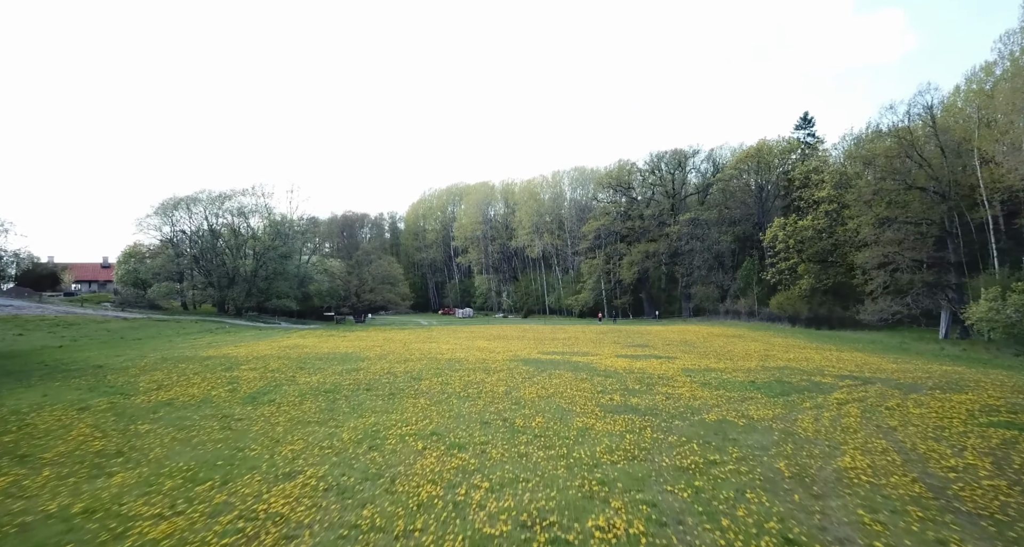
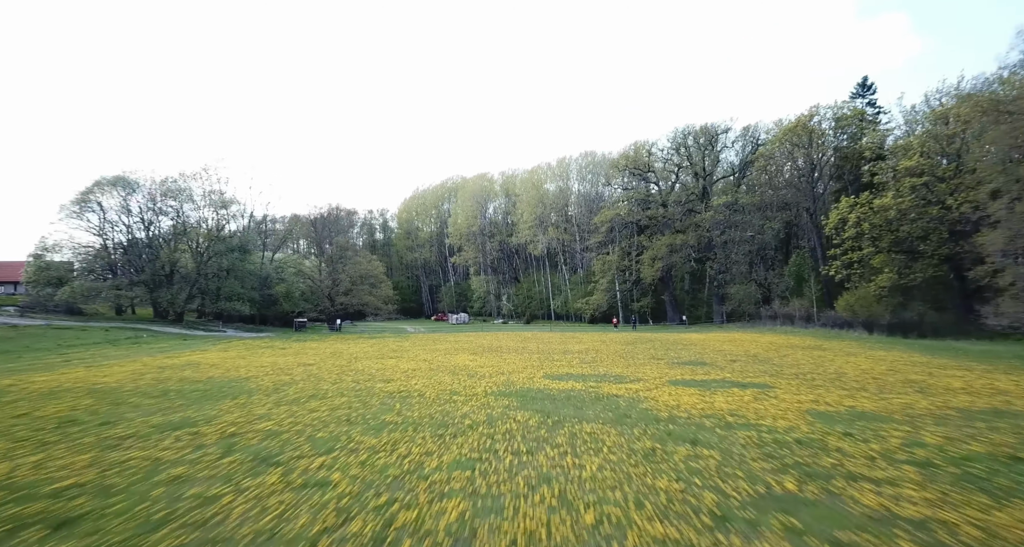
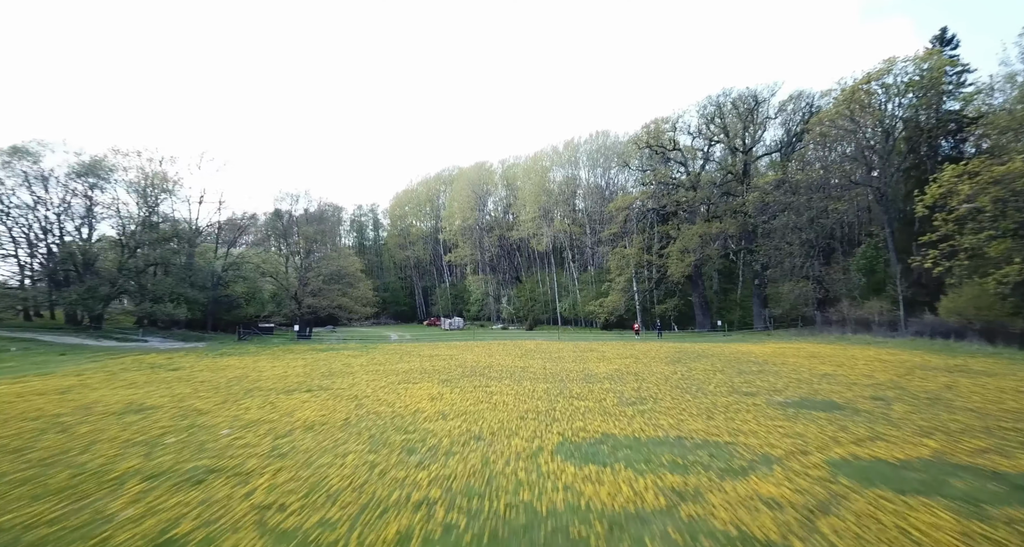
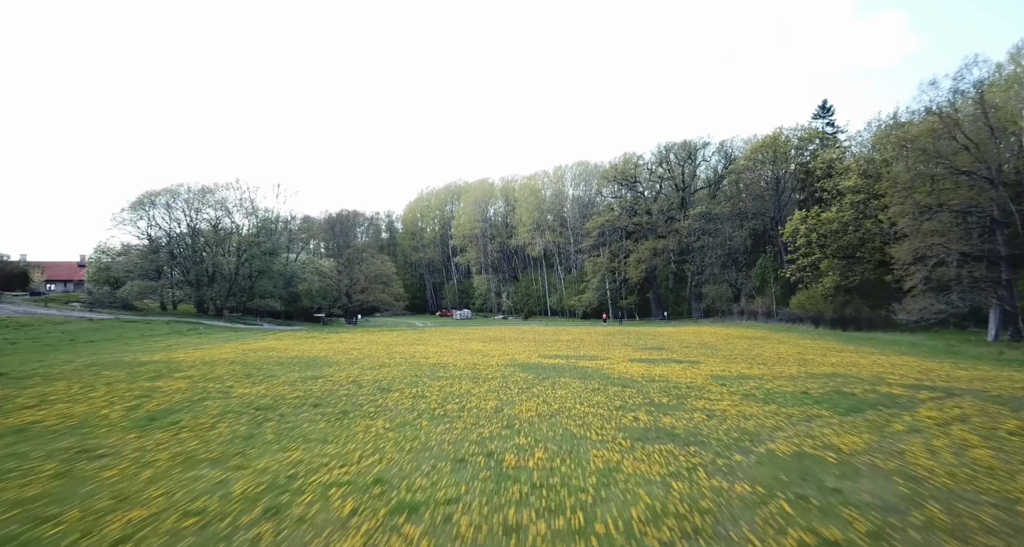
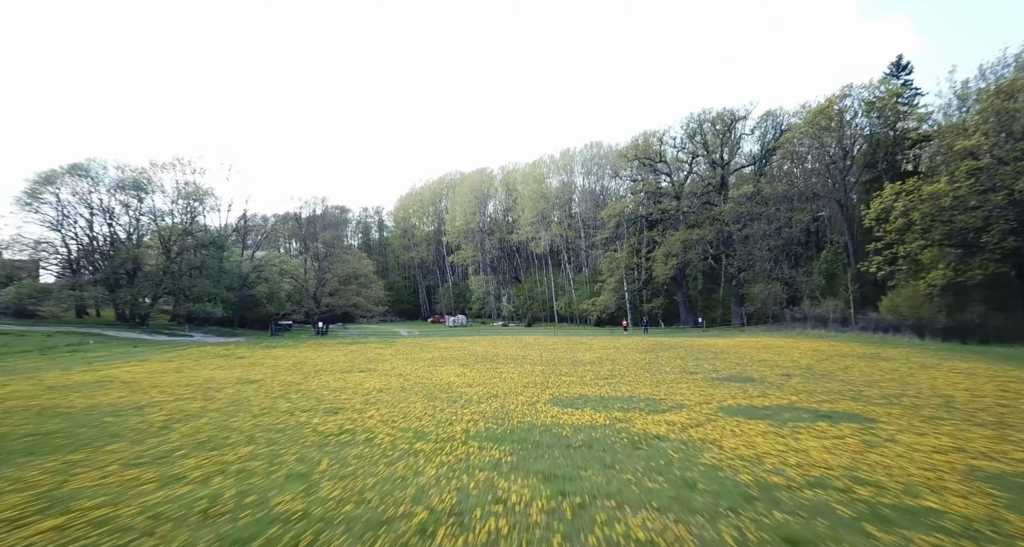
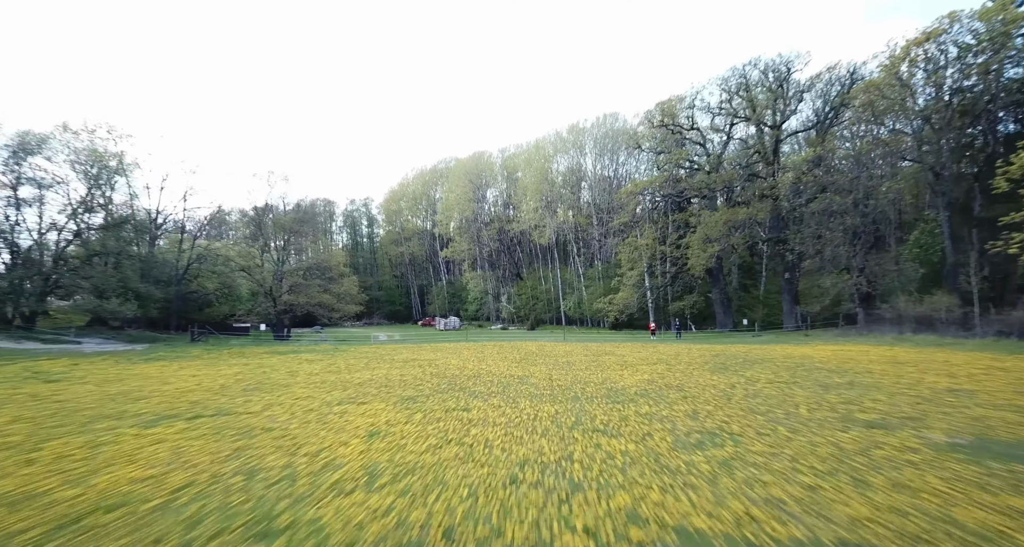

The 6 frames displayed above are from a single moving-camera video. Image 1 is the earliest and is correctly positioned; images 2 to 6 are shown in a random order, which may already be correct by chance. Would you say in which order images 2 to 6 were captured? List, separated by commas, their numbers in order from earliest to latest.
4, 2, 5, 3, 6
